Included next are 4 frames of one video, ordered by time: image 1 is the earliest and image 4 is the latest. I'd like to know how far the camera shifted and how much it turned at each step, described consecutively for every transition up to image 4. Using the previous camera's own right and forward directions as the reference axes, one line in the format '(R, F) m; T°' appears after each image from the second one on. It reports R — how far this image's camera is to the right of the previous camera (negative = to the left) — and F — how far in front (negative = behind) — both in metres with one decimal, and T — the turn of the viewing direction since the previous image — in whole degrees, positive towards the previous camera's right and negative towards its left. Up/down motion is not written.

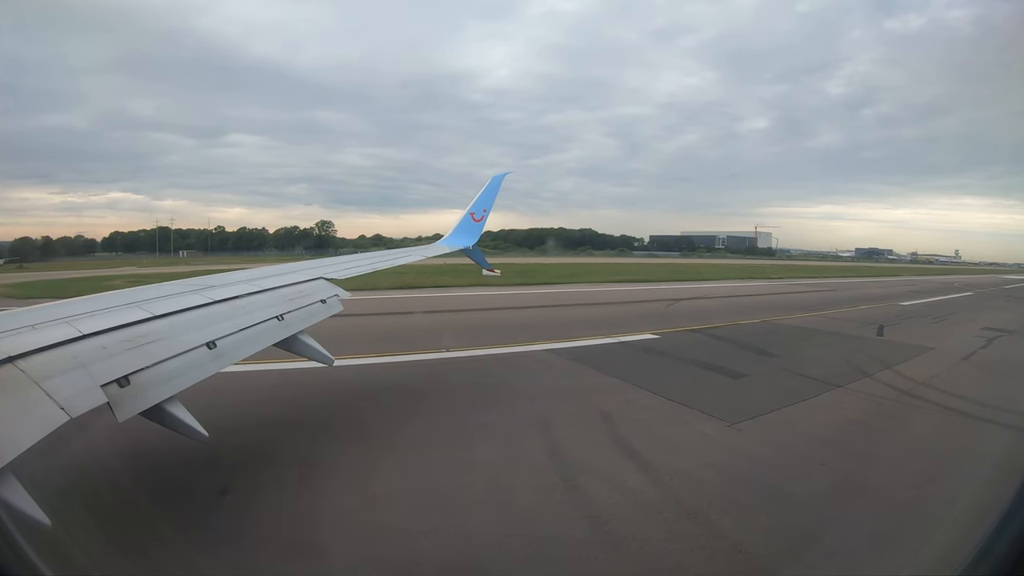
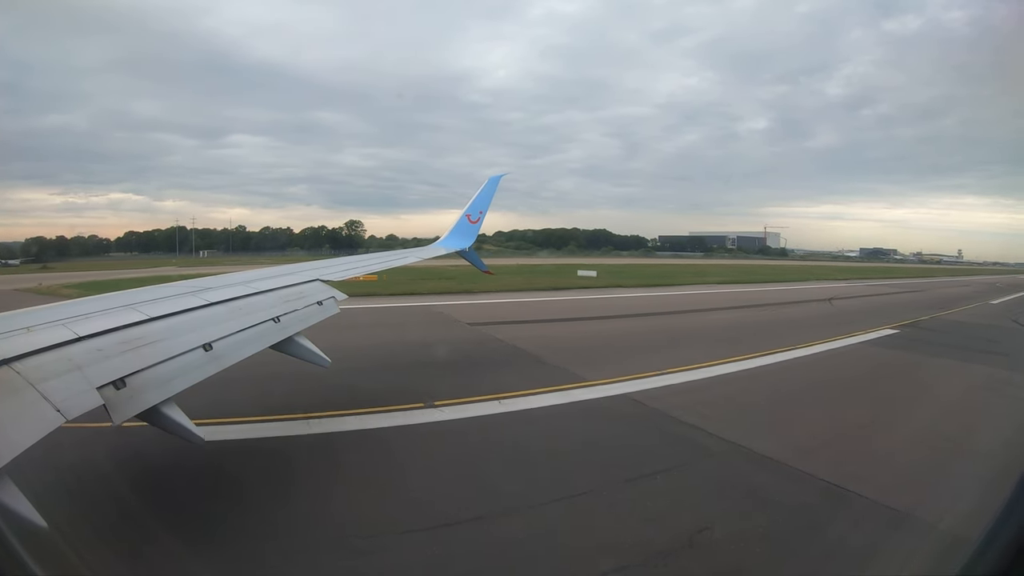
(-0.4, +0.6) m; 0°
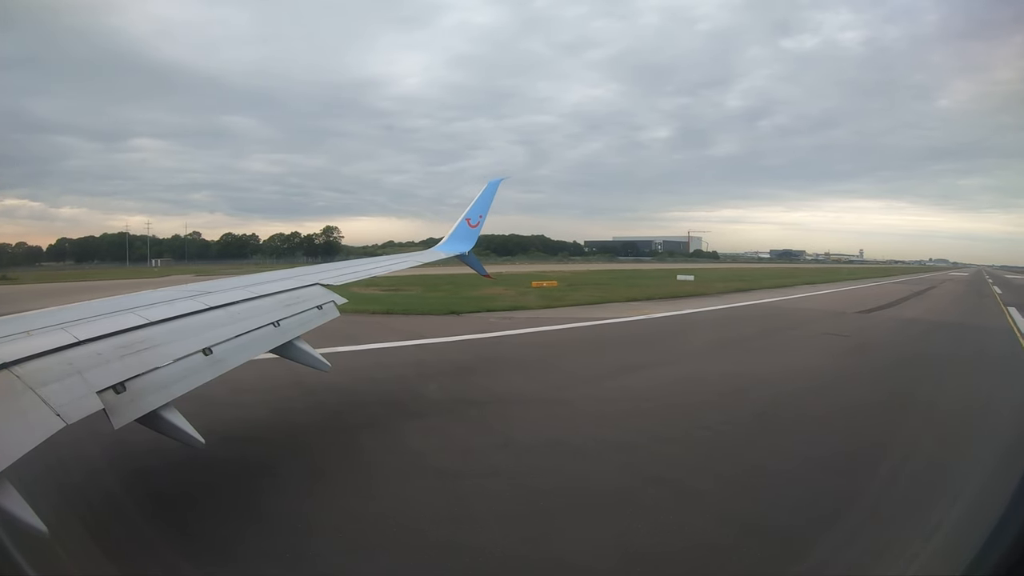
(-2.7, -1.3) m; +7°
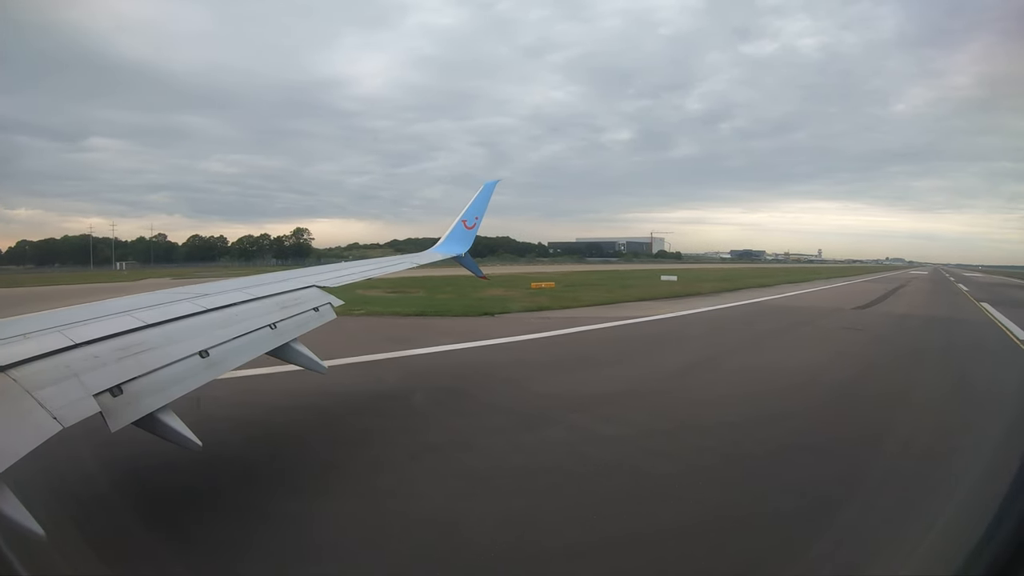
(-1.1, -0.6) m; +3°
